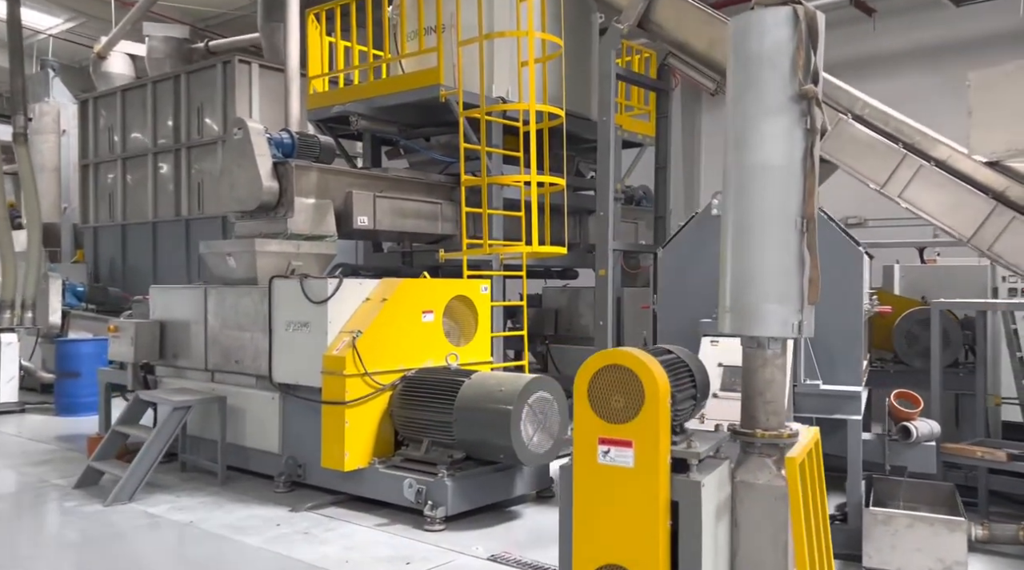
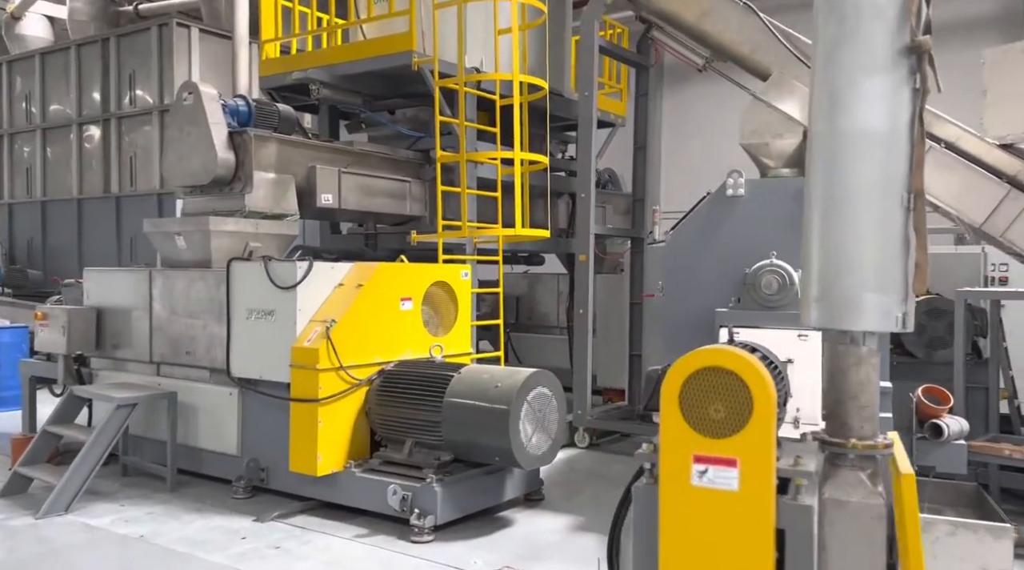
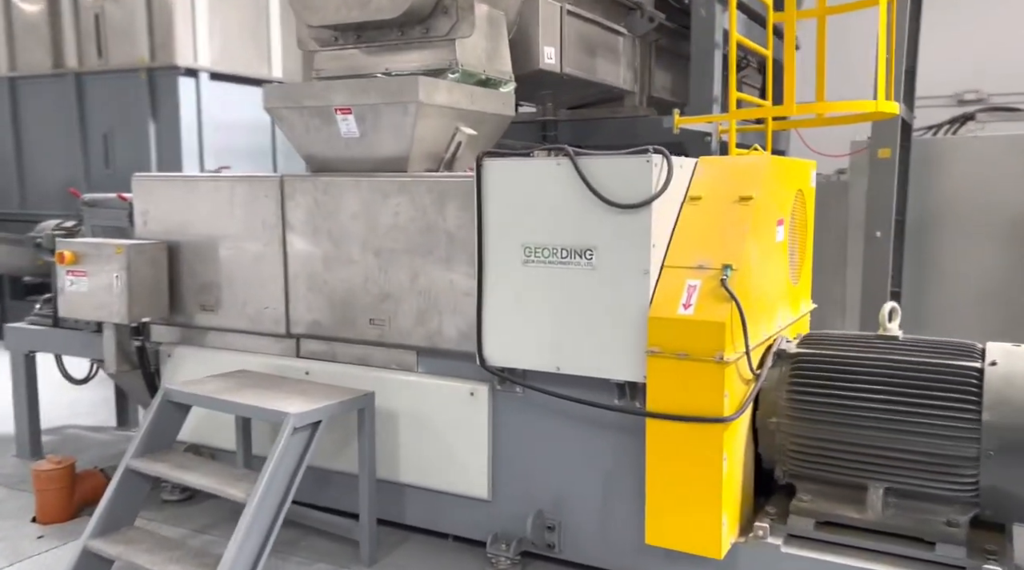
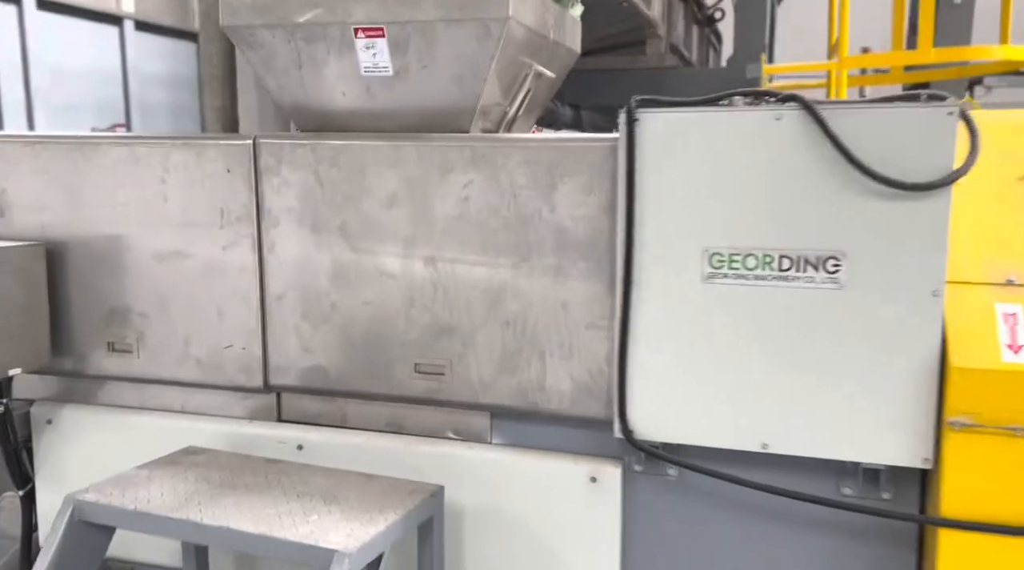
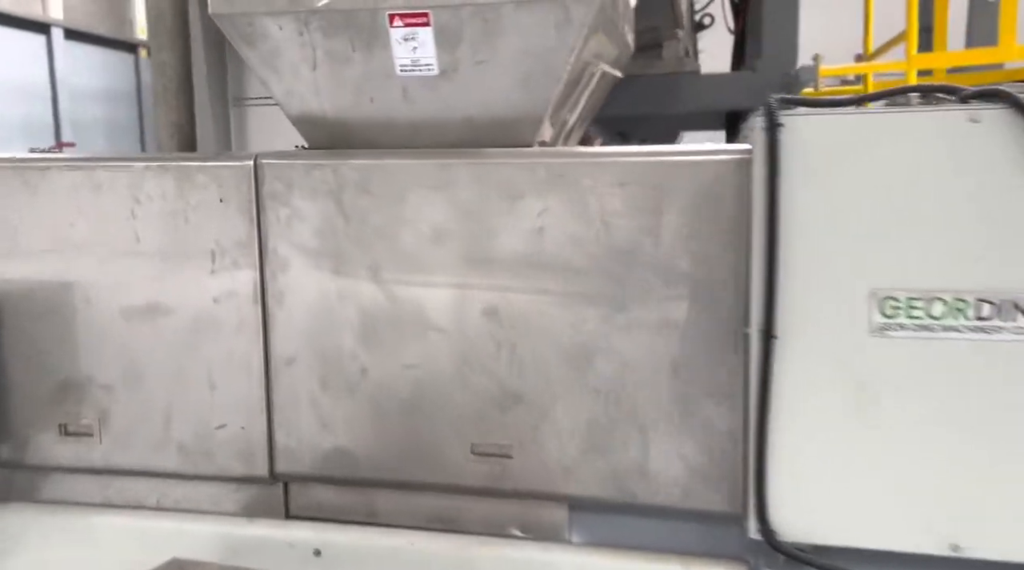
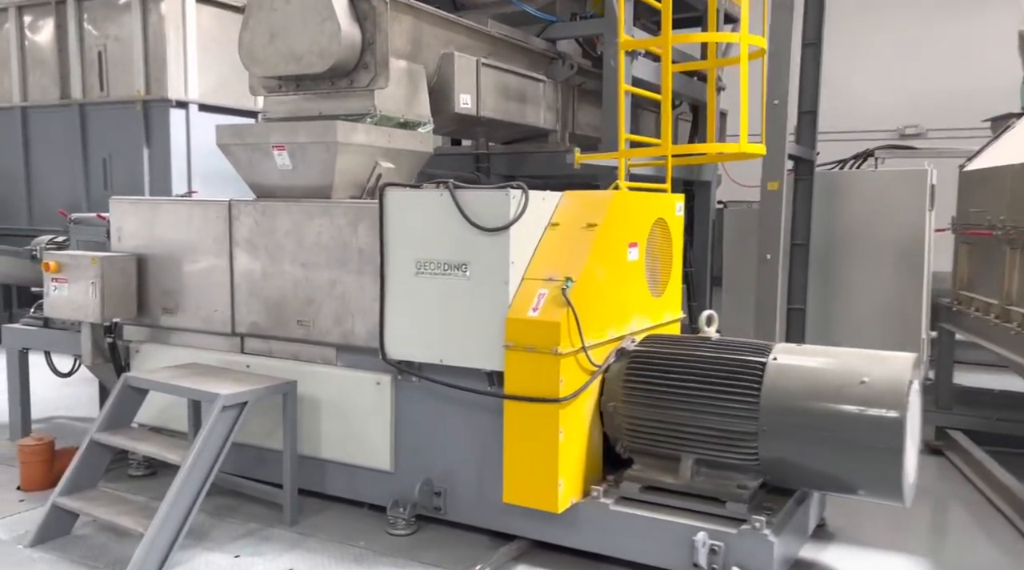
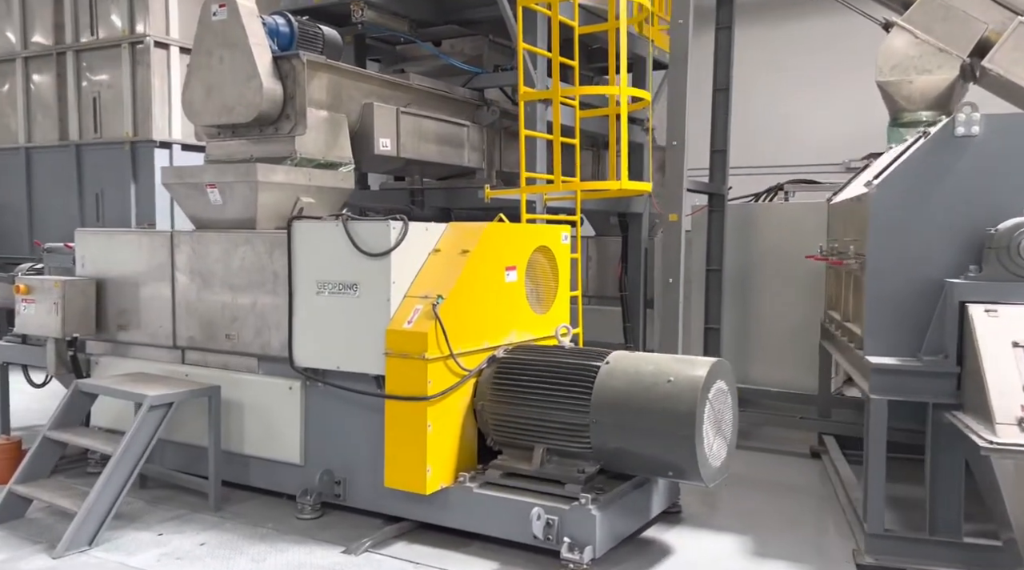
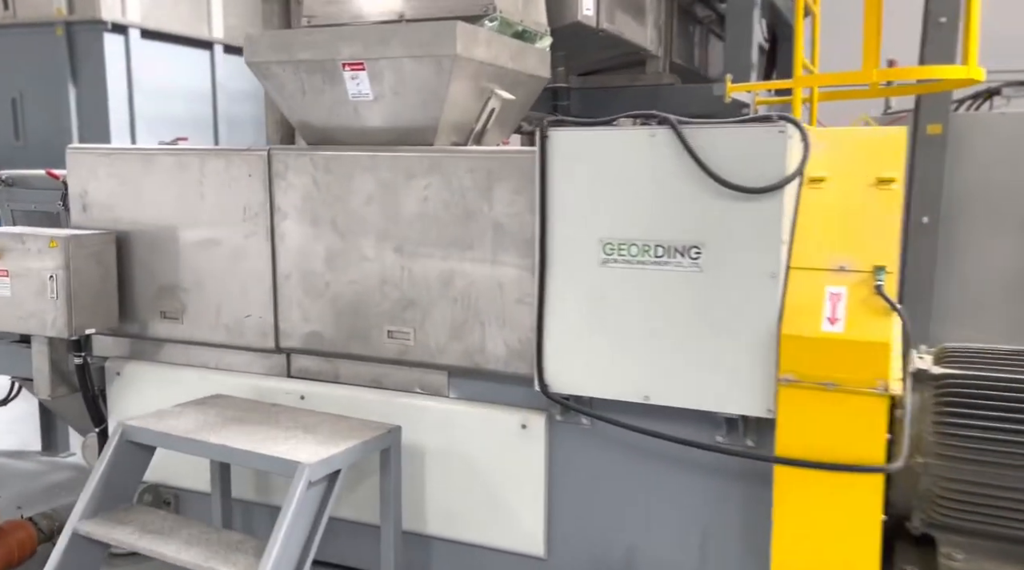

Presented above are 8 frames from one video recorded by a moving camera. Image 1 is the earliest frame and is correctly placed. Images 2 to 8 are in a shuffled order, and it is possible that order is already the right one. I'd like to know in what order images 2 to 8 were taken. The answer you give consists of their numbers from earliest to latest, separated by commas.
2, 7, 6, 3, 8, 4, 5
